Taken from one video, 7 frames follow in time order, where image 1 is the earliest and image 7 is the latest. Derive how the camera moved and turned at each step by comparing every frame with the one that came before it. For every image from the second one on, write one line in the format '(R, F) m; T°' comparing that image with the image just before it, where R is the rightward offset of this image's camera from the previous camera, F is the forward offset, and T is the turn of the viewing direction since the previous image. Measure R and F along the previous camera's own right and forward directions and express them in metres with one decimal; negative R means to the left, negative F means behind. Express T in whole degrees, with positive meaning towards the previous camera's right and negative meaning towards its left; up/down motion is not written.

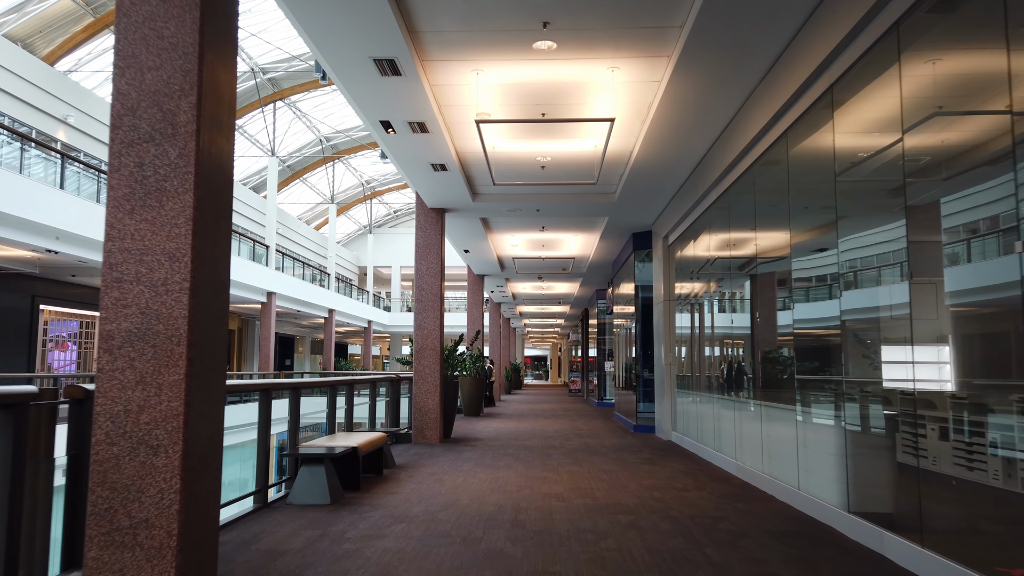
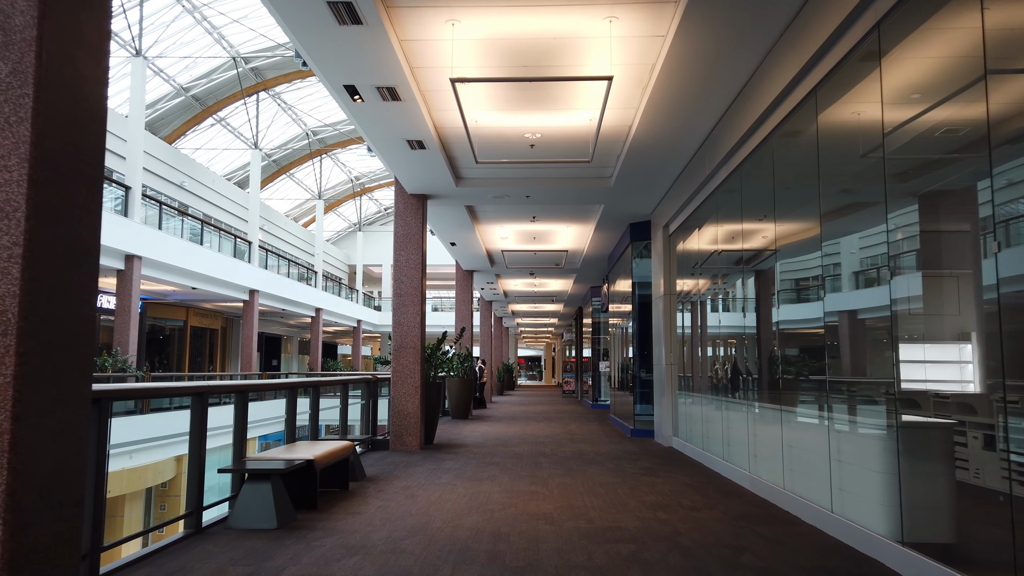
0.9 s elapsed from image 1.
(+0.1, +0.8) m; 0°
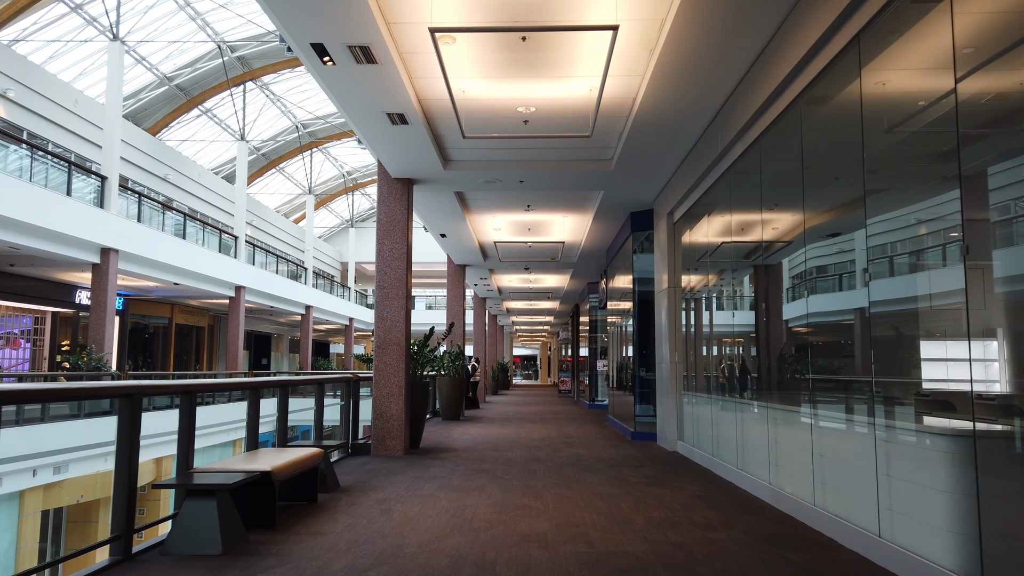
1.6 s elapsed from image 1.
(0.0, +0.7) m; 0°
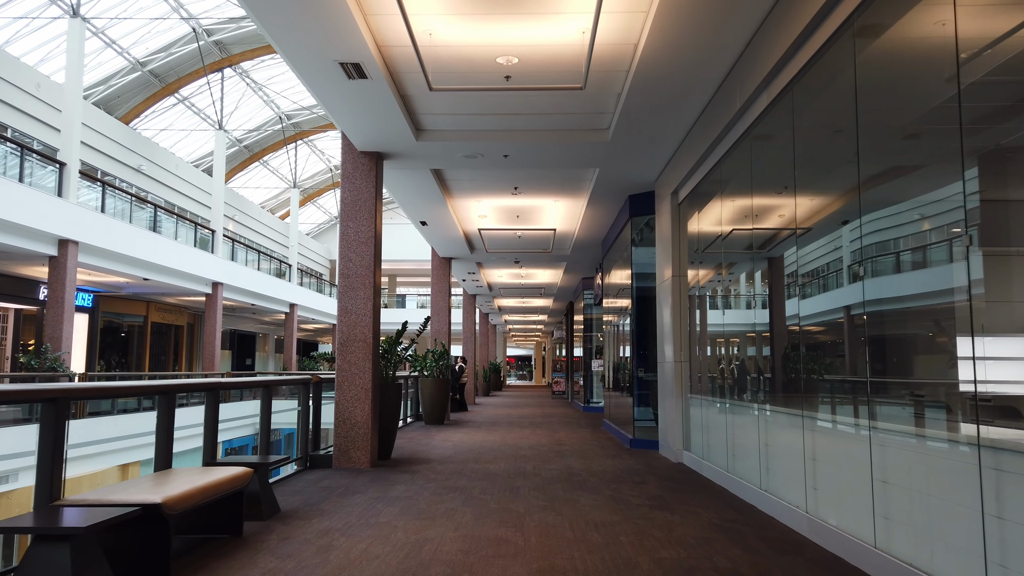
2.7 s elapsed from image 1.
(+0.1, +1.1) m; 0°
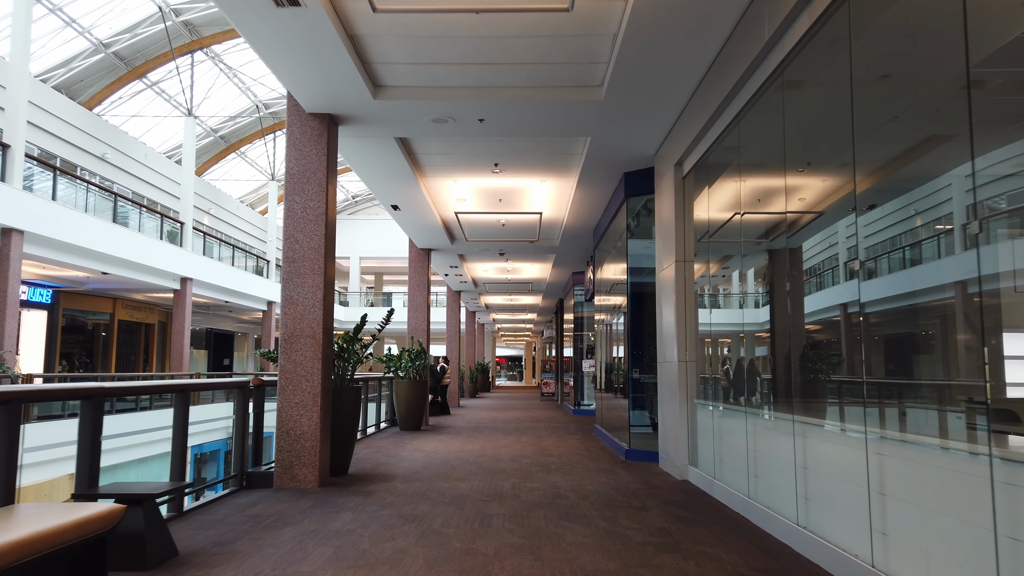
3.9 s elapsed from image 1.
(+0.1, +1.1) m; +1°
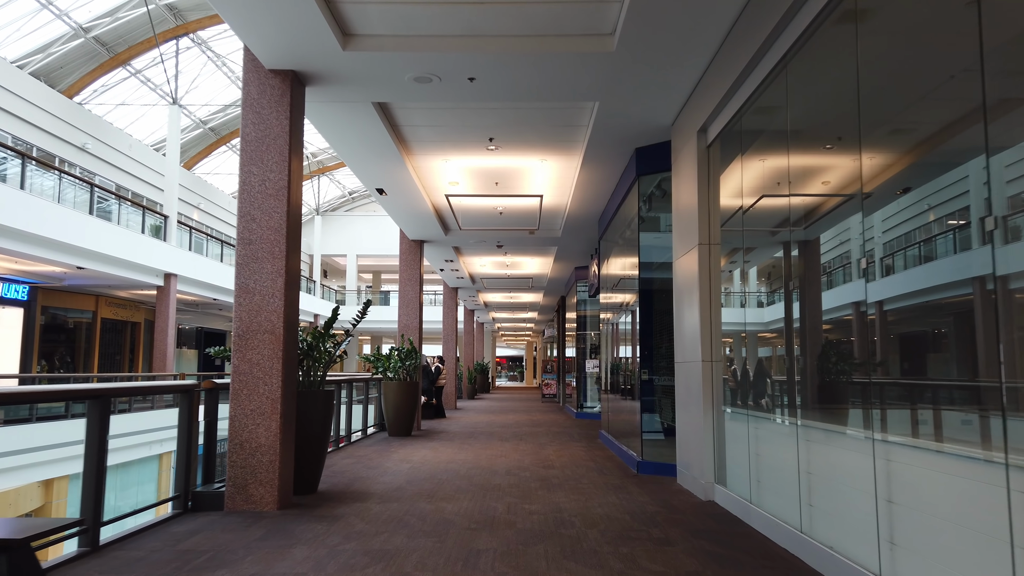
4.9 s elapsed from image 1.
(0.0, +1.0) m; 0°
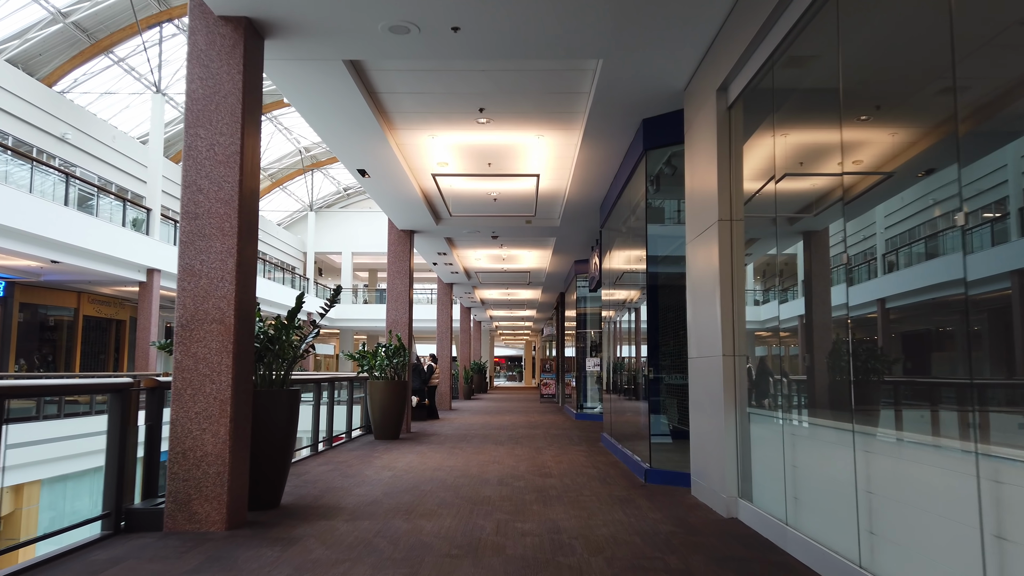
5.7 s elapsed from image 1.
(+0.1, +0.8) m; 0°
